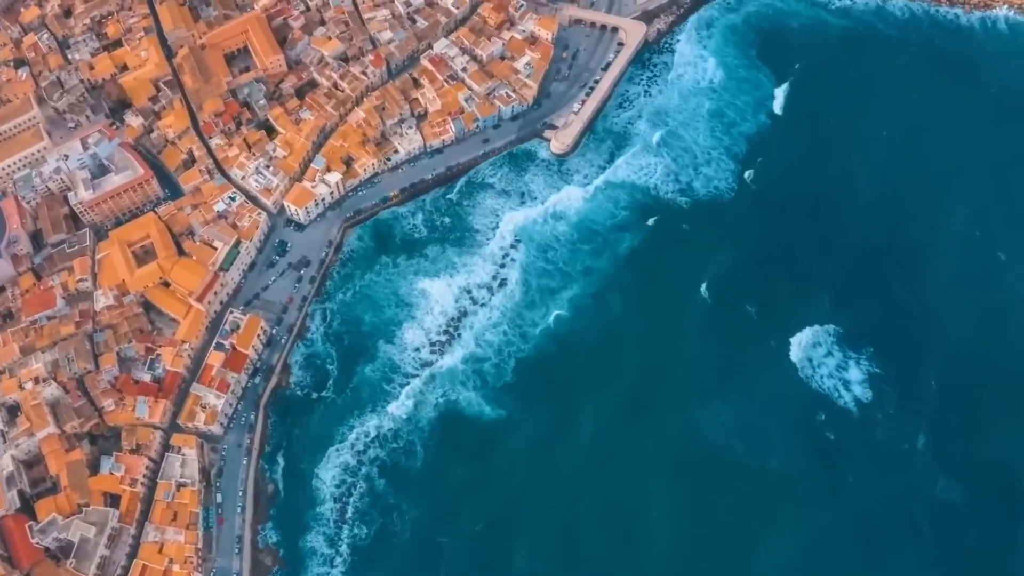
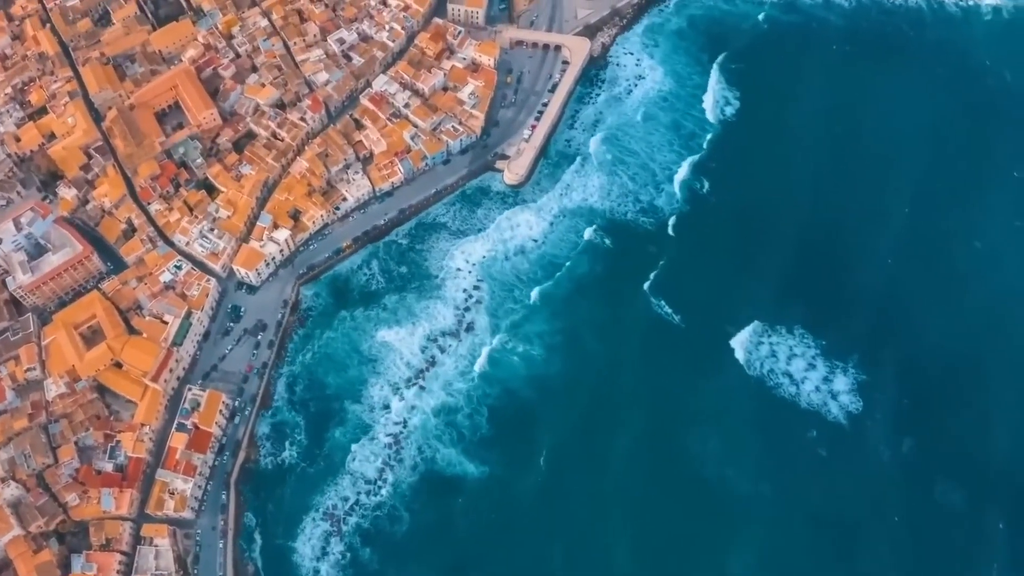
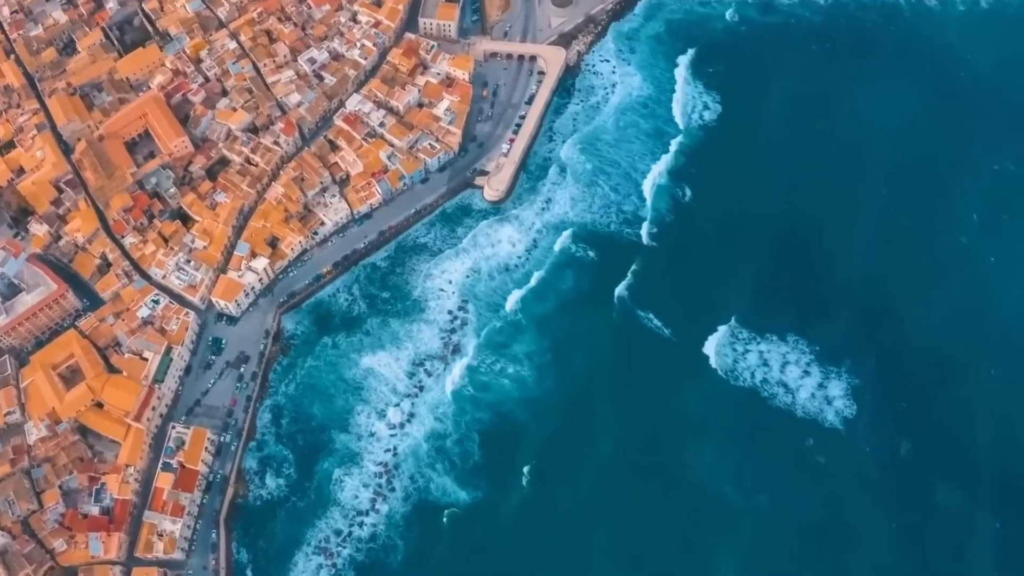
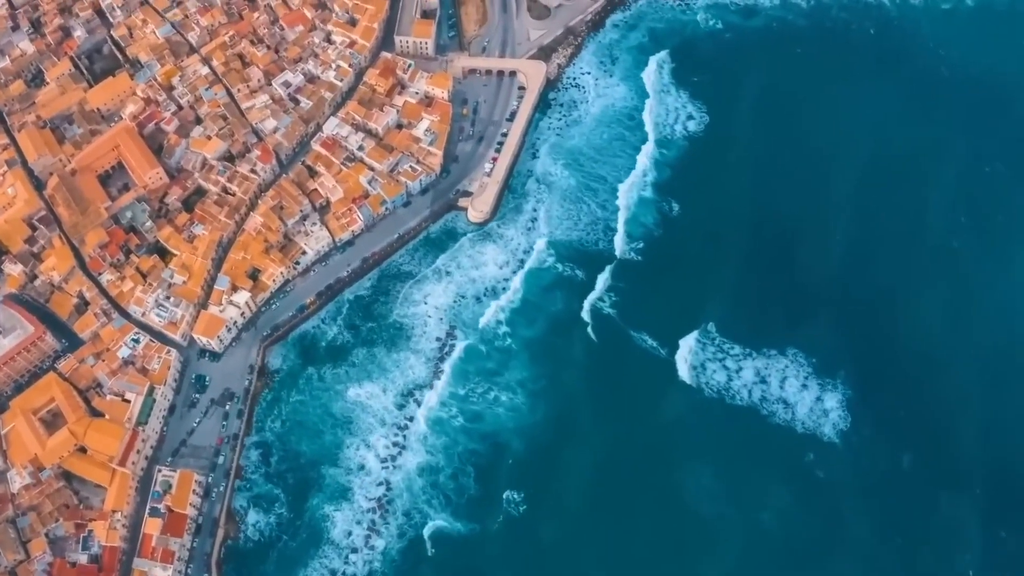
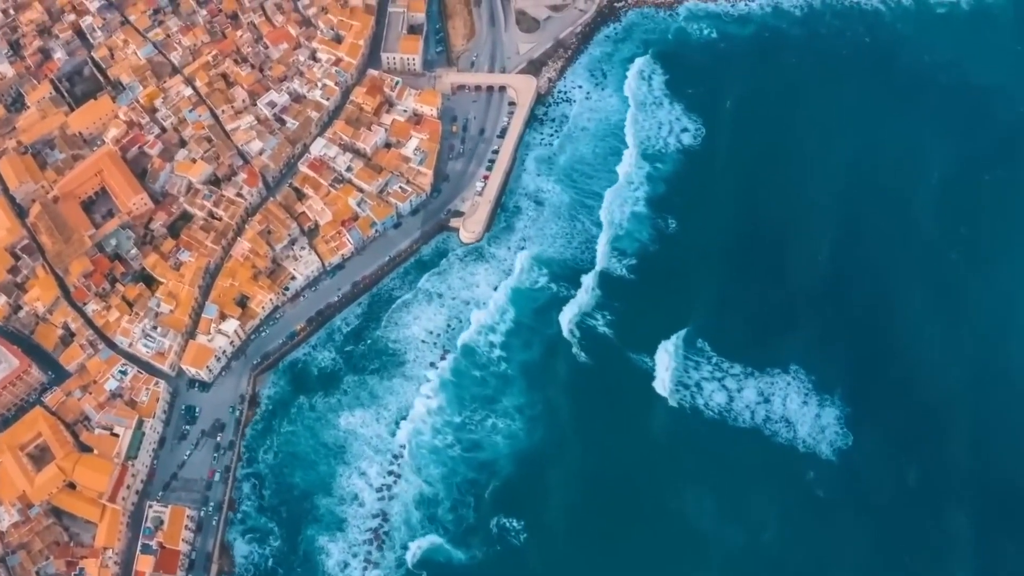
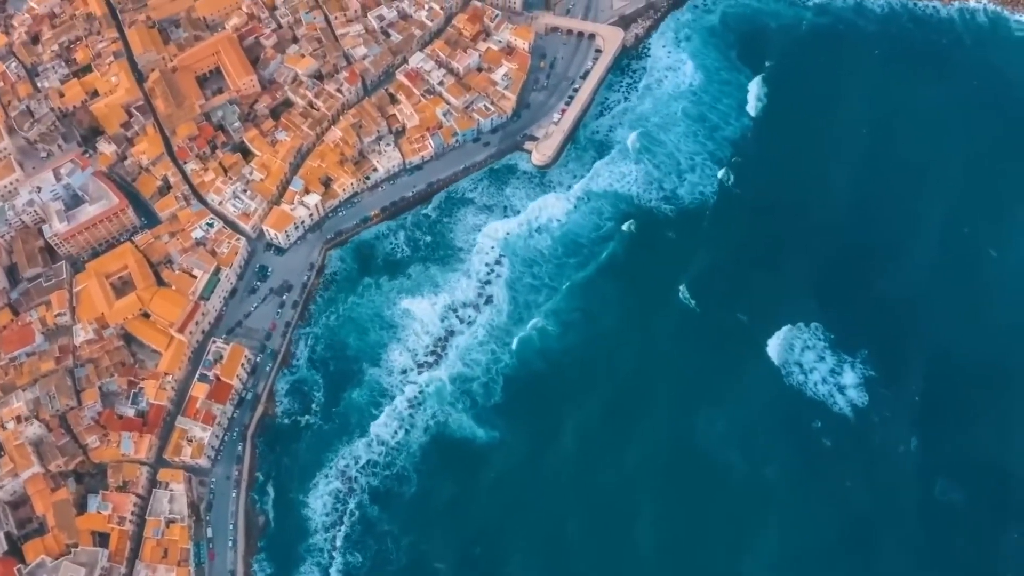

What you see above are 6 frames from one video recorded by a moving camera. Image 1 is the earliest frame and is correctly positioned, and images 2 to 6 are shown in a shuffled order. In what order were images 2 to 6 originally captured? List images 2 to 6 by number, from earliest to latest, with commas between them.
6, 2, 3, 4, 5
